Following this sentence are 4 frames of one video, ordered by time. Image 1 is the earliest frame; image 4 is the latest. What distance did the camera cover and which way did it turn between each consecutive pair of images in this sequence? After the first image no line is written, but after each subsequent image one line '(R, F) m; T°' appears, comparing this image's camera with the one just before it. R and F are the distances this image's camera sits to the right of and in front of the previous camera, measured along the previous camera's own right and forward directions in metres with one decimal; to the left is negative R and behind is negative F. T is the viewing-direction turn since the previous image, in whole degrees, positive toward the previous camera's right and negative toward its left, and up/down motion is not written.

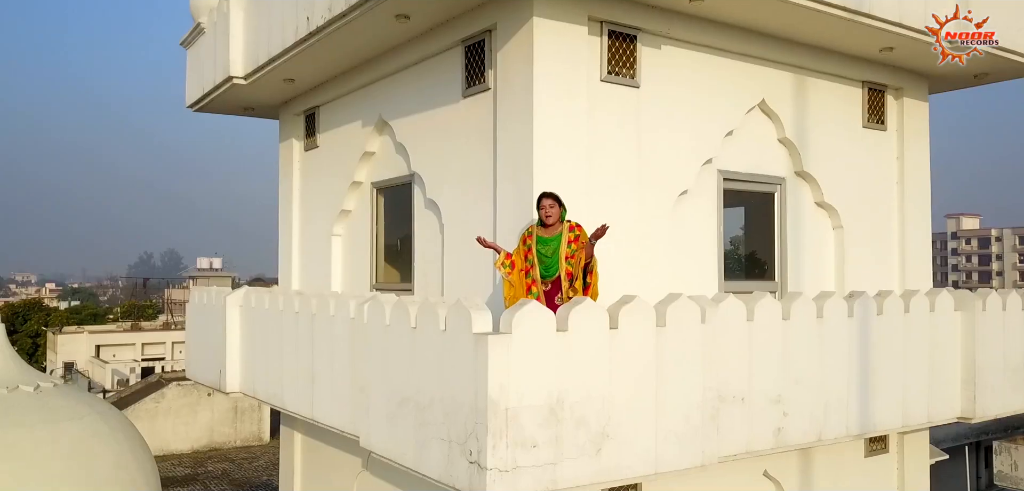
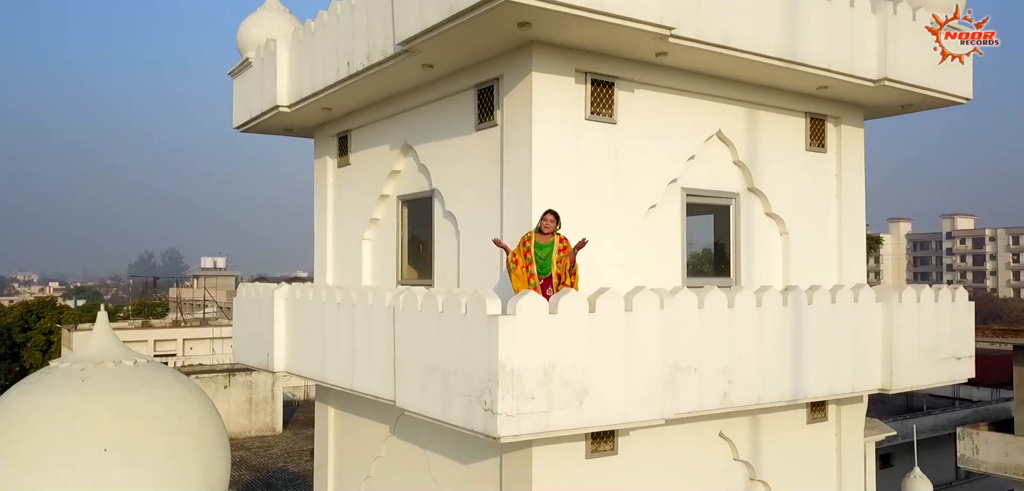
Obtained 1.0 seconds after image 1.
(0.0, -1.4) m; 0°
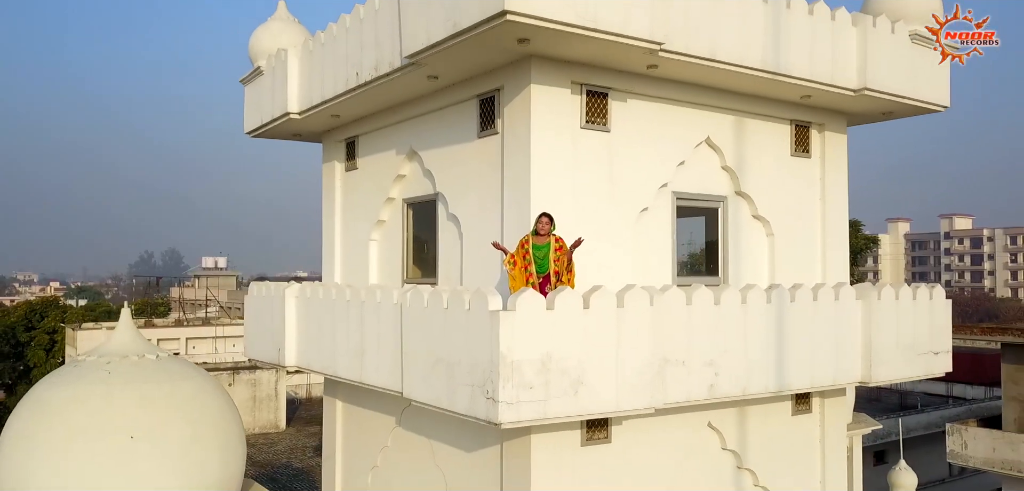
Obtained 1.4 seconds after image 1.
(0.0, -0.4) m; 0°
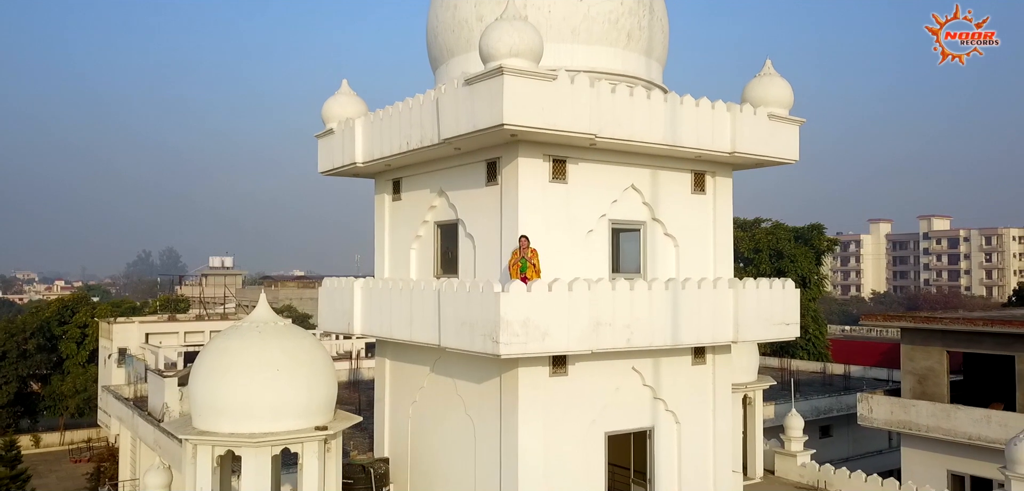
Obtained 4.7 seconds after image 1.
(0.0, -4.3) m; 0°
